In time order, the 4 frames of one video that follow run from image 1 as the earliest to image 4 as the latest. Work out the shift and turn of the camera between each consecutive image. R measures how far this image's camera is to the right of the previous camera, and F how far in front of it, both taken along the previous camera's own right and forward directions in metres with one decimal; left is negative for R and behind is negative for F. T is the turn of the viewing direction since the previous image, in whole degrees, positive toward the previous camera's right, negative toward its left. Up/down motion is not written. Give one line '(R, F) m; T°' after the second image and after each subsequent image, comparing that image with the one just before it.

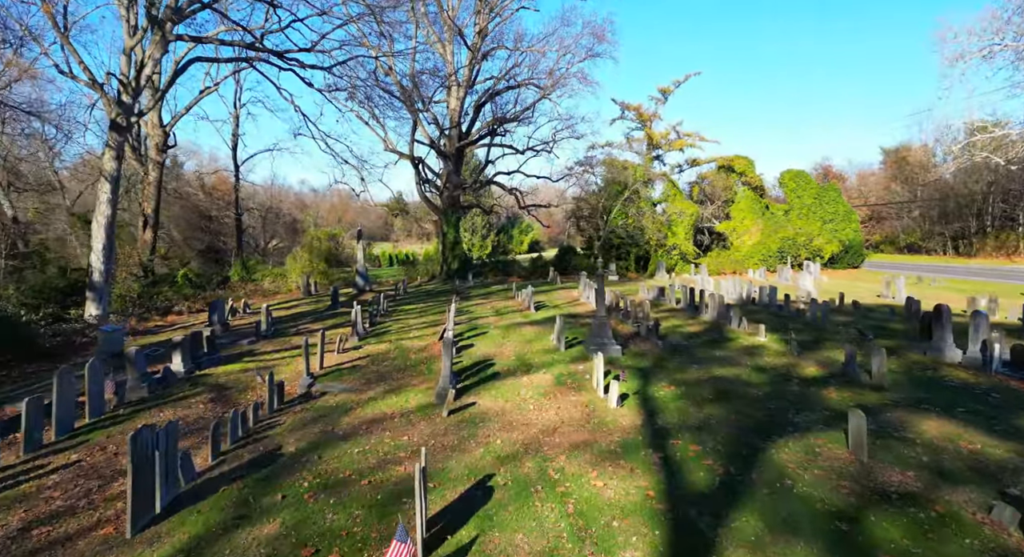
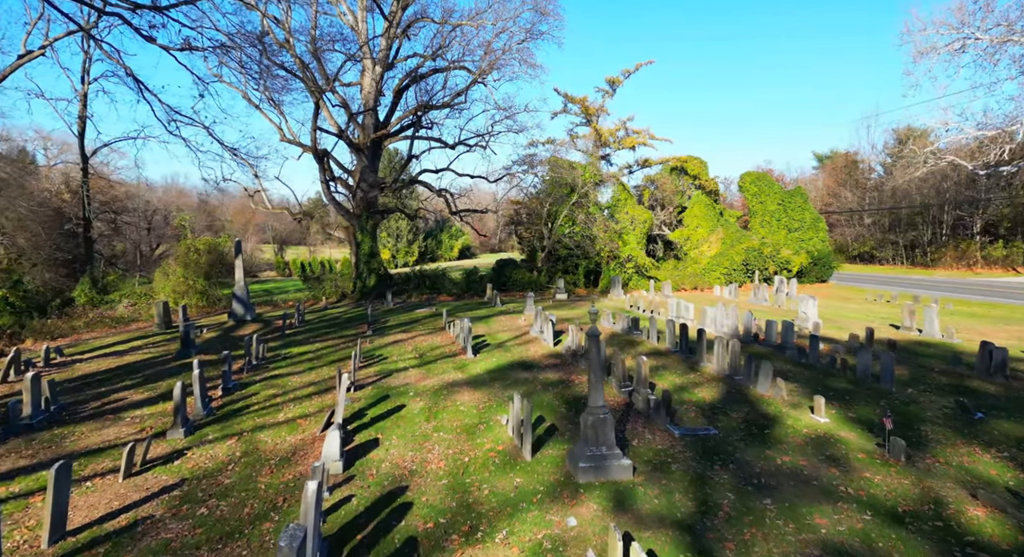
(0.0, +5.5) m; +7°
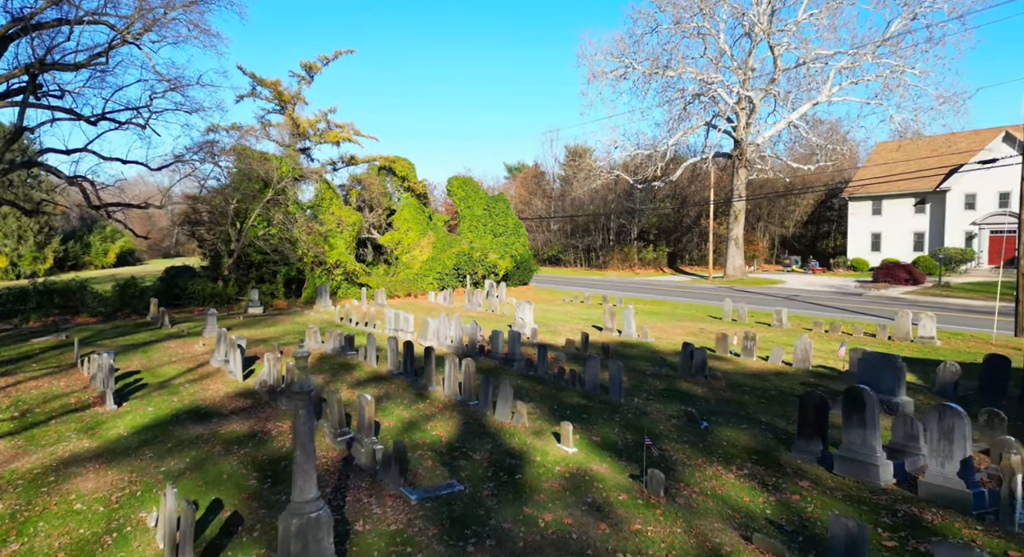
(+0.4, +2.4) m; +28°
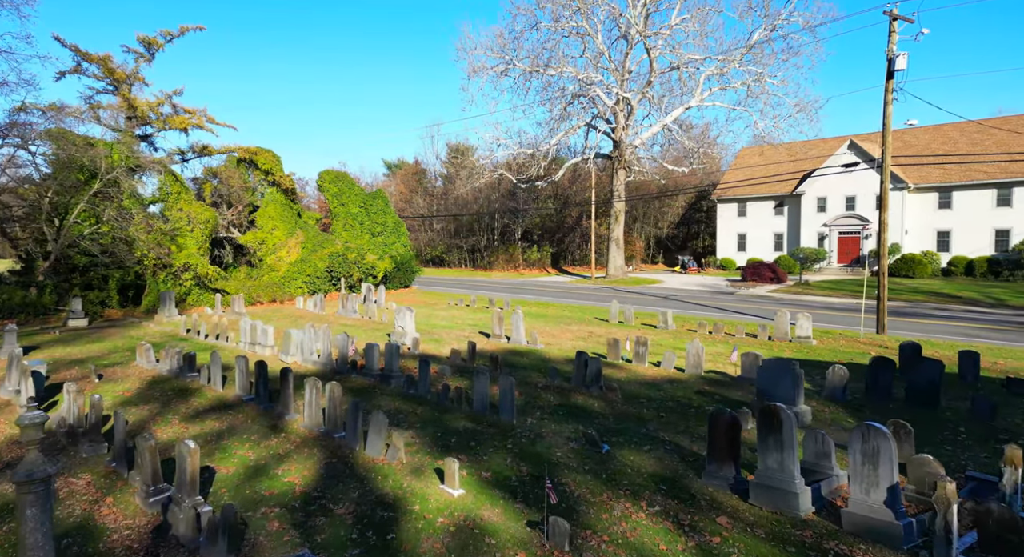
(+0.1, +1.3) m; +11°
